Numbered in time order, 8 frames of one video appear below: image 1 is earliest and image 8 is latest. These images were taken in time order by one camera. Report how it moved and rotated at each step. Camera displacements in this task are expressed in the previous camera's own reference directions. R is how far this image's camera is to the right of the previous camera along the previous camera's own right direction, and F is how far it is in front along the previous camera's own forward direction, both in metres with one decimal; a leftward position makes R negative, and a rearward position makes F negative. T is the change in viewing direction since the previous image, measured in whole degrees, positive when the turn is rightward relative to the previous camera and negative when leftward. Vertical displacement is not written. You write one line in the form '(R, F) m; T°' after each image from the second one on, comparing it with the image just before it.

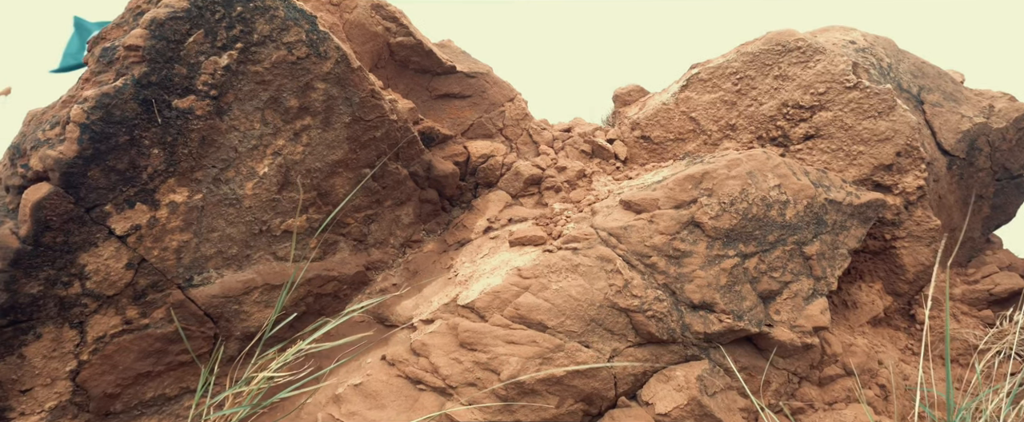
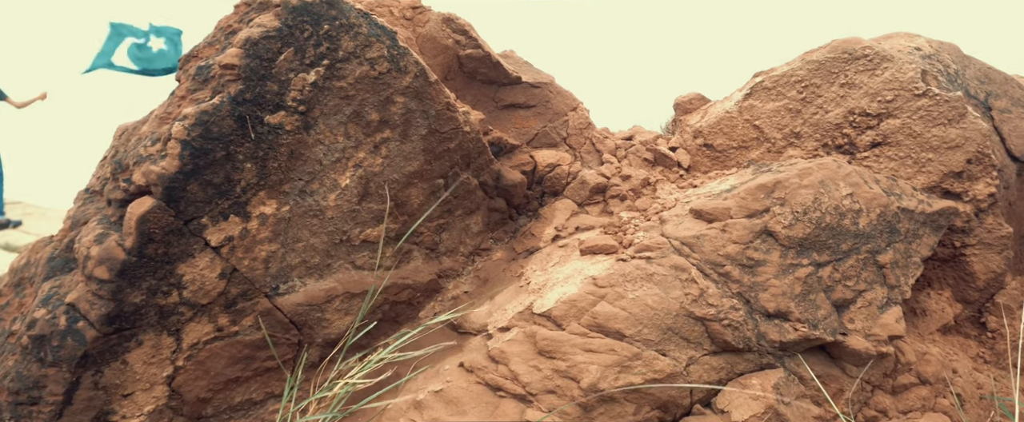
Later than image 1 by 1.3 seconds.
(-0.3, -0.1) m; -2°
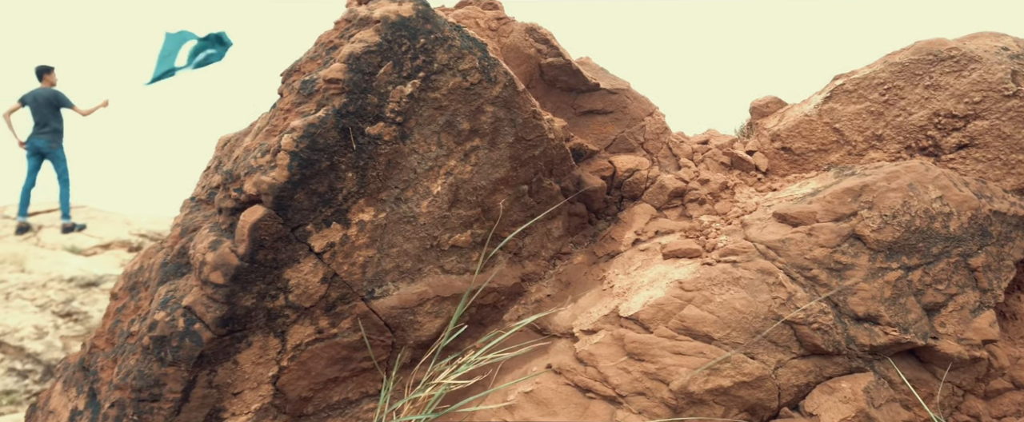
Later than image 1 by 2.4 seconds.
(-0.3, -0.1) m; -3°
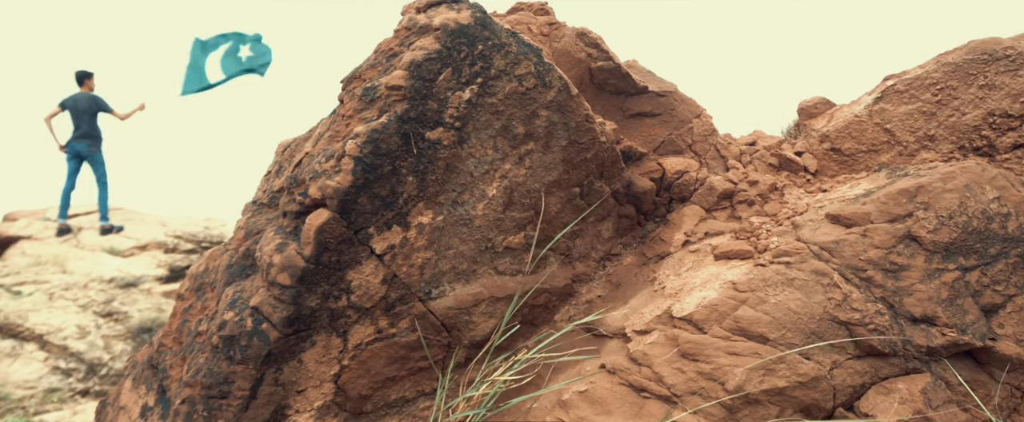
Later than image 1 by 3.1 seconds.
(-0.2, 0.0) m; -2°
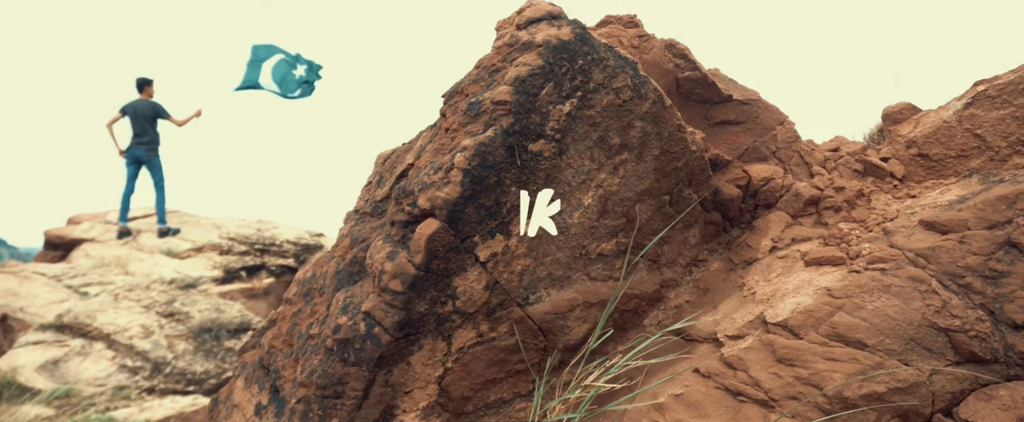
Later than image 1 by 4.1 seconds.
(-0.3, -0.1) m; -2°
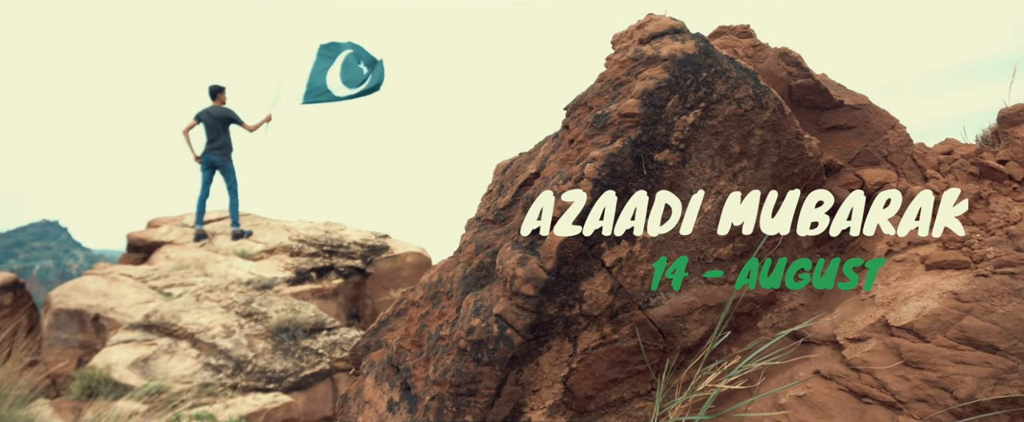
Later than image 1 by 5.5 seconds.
(-0.4, -0.1) m; -3°
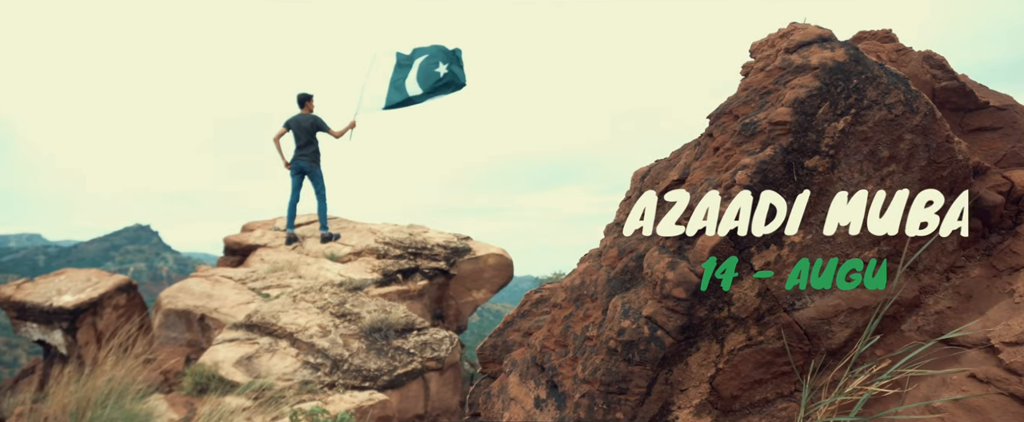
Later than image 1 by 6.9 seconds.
(-0.5, -0.2) m; -5°
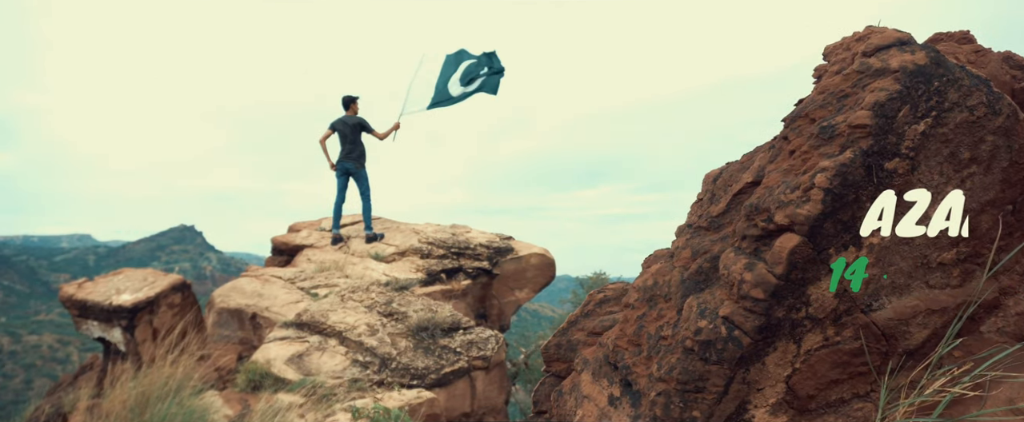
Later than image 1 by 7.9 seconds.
(-0.3, -0.1) m; -3°
